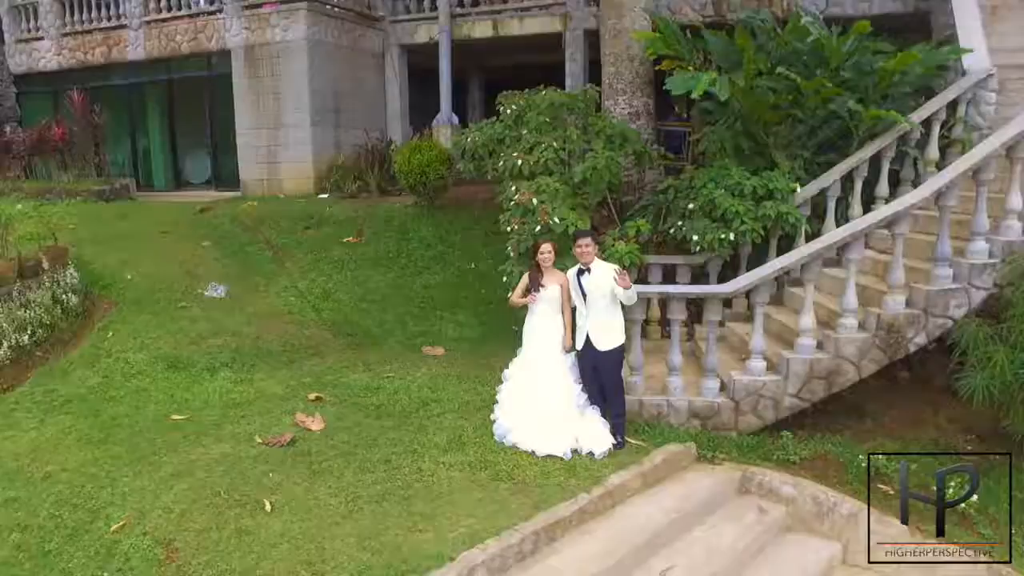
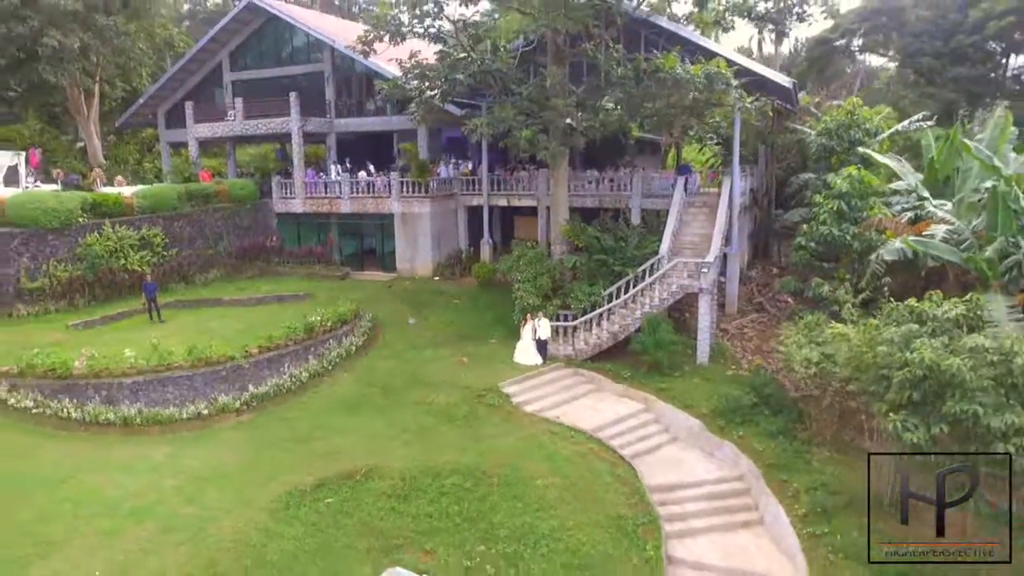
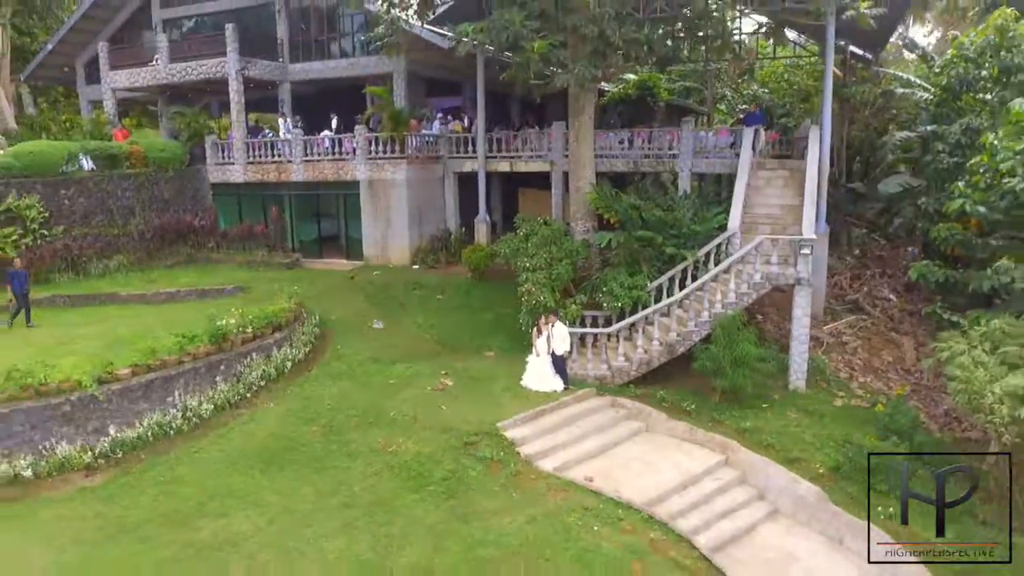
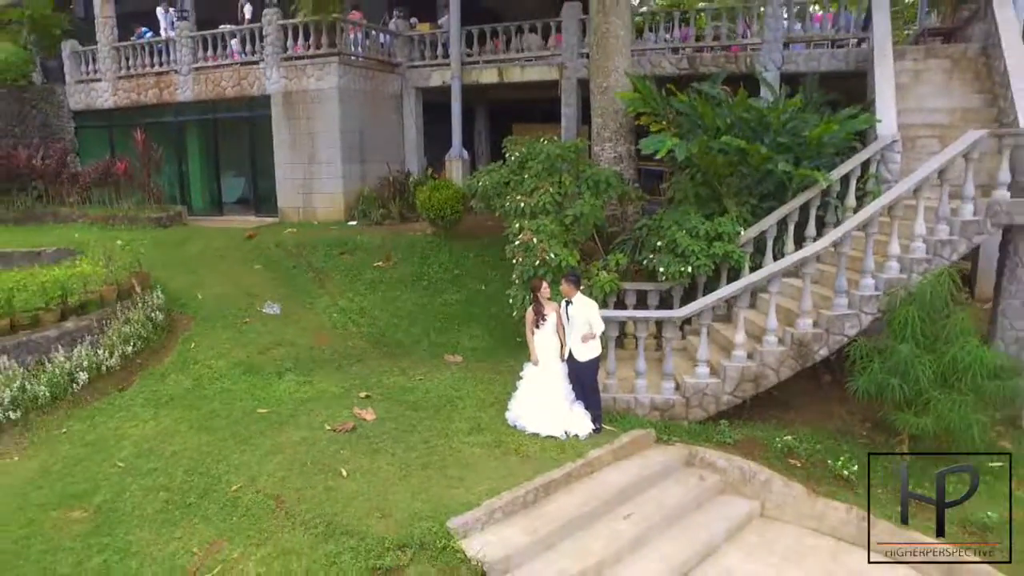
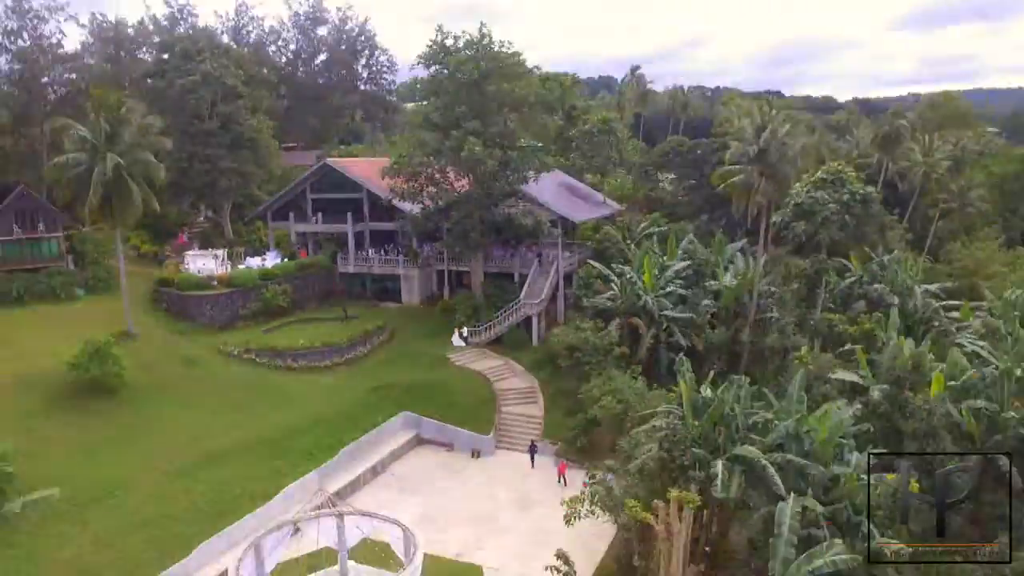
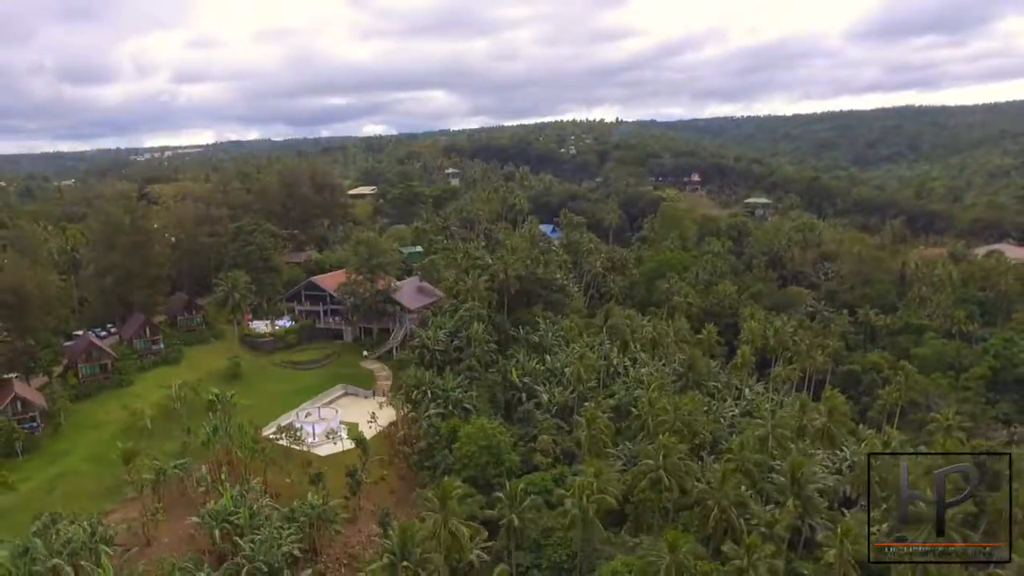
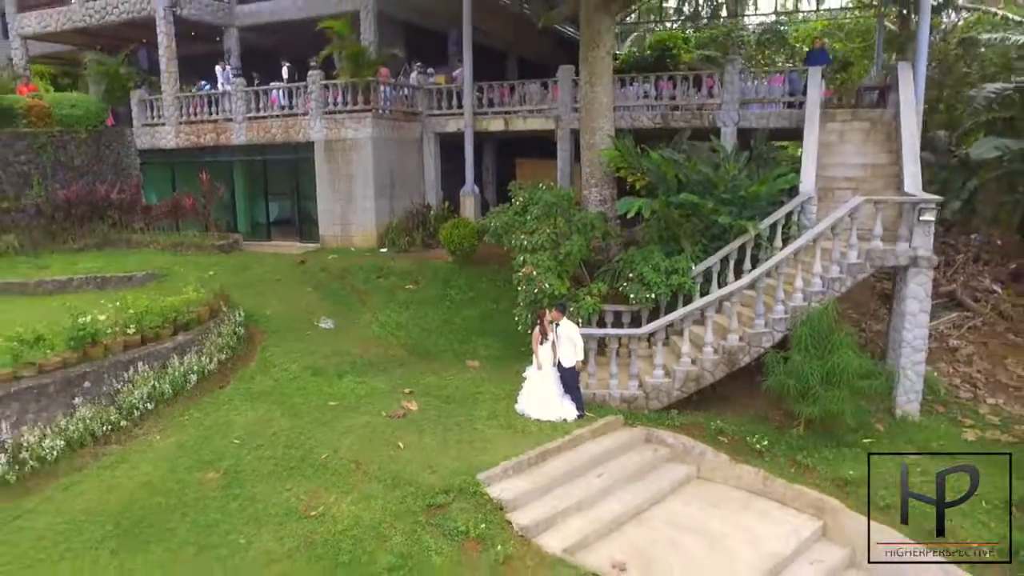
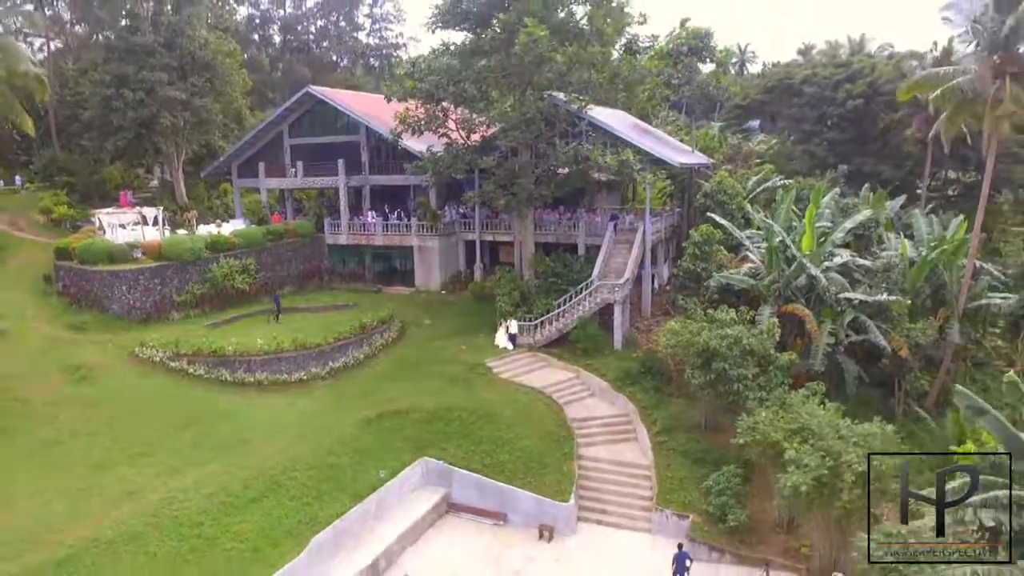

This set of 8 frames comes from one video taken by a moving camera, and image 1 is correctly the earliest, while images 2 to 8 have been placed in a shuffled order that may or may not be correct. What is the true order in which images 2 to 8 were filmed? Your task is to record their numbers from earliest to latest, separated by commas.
4, 7, 3, 2, 8, 5, 6
